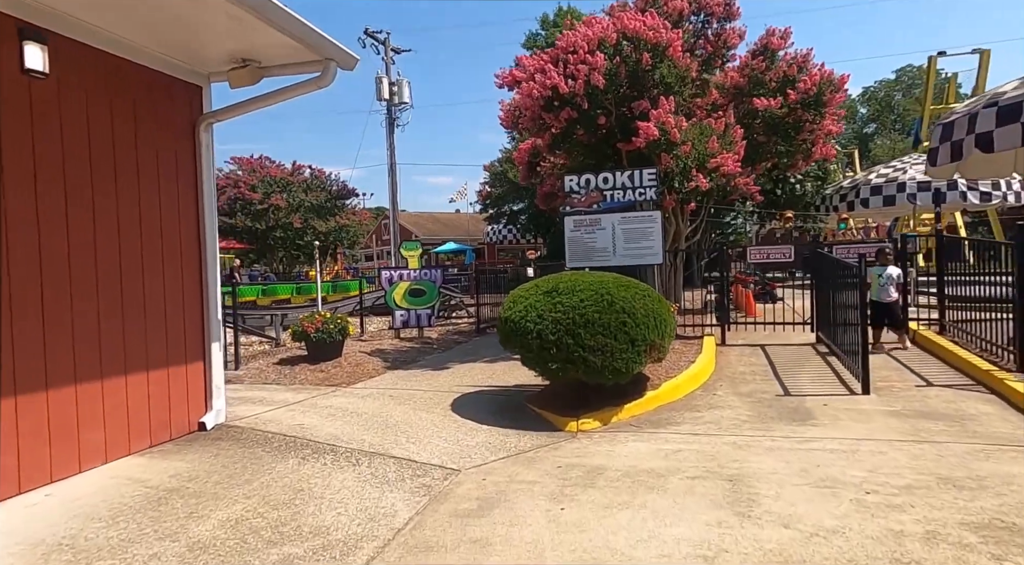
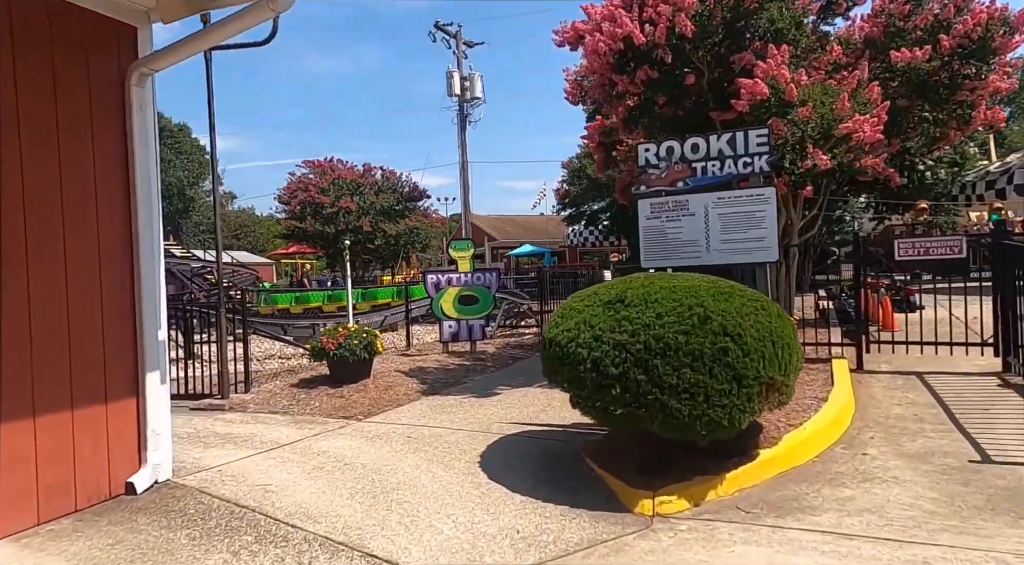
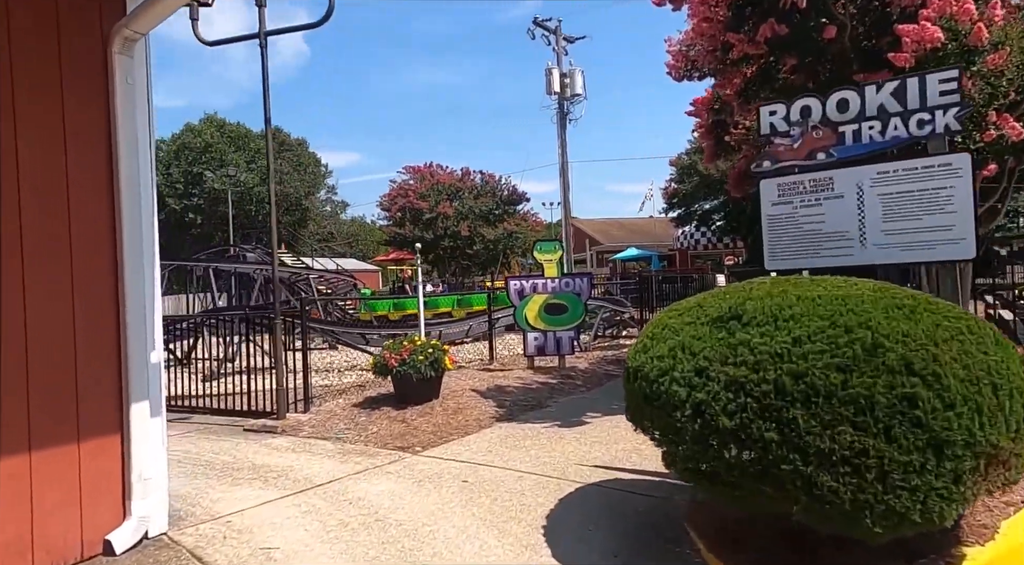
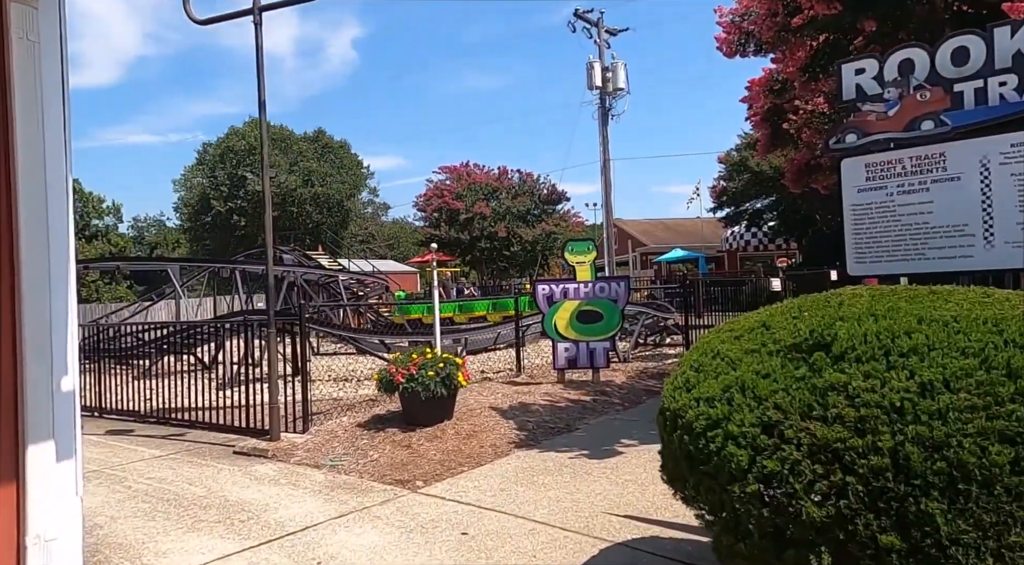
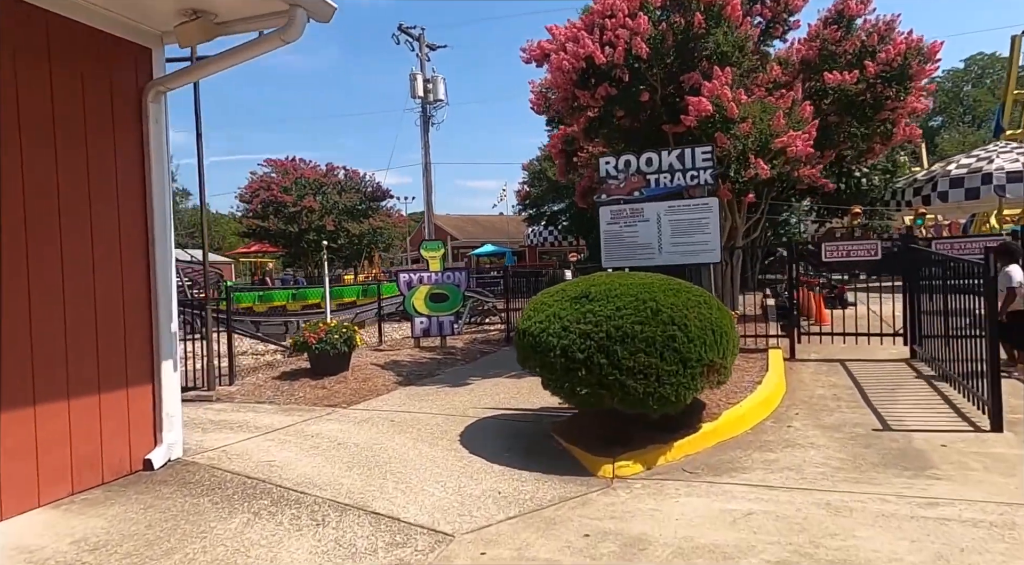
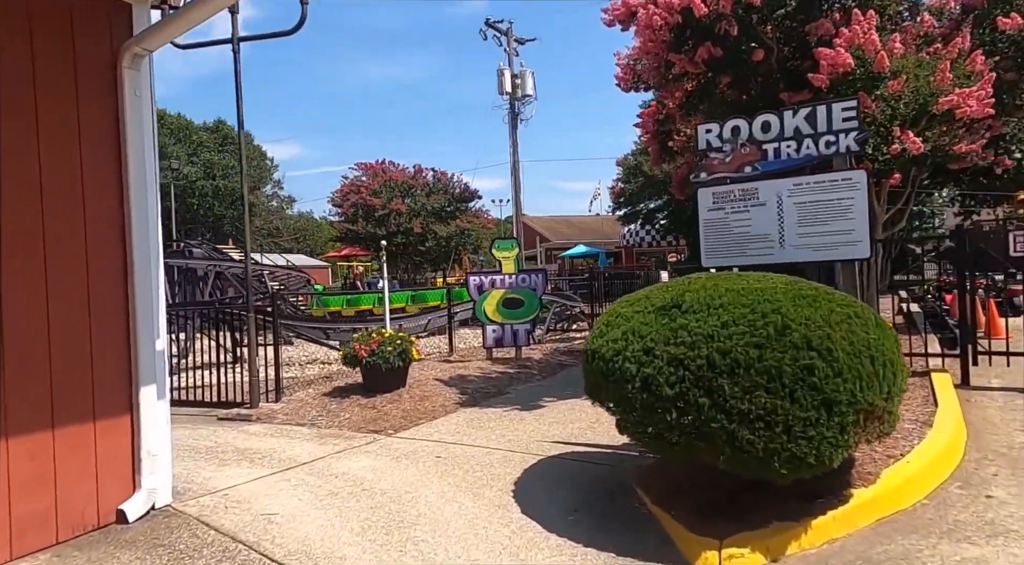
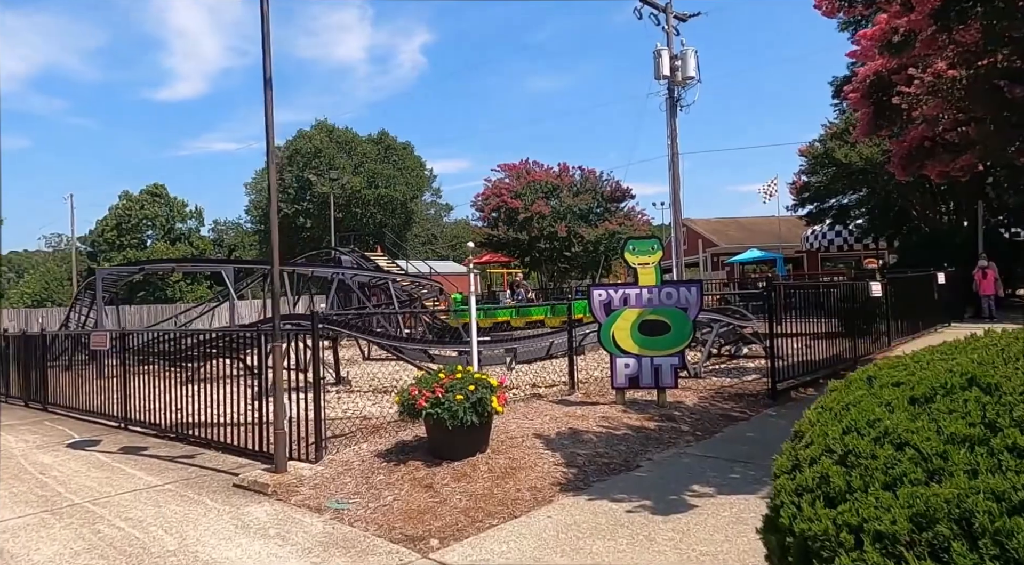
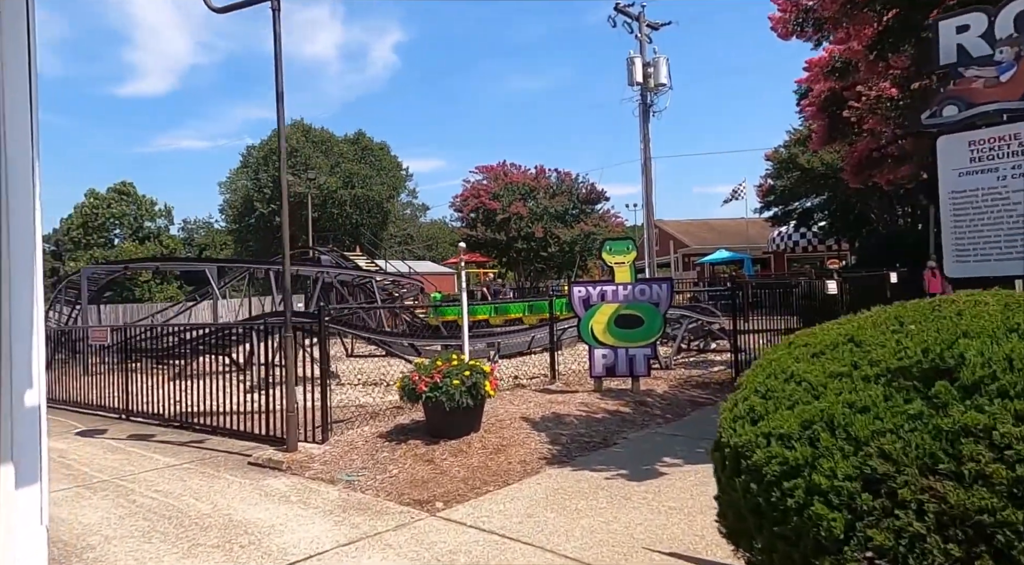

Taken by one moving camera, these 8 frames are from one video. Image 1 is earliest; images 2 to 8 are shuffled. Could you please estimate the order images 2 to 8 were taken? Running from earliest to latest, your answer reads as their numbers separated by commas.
5, 2, 6, 3, 4, 8, 7
